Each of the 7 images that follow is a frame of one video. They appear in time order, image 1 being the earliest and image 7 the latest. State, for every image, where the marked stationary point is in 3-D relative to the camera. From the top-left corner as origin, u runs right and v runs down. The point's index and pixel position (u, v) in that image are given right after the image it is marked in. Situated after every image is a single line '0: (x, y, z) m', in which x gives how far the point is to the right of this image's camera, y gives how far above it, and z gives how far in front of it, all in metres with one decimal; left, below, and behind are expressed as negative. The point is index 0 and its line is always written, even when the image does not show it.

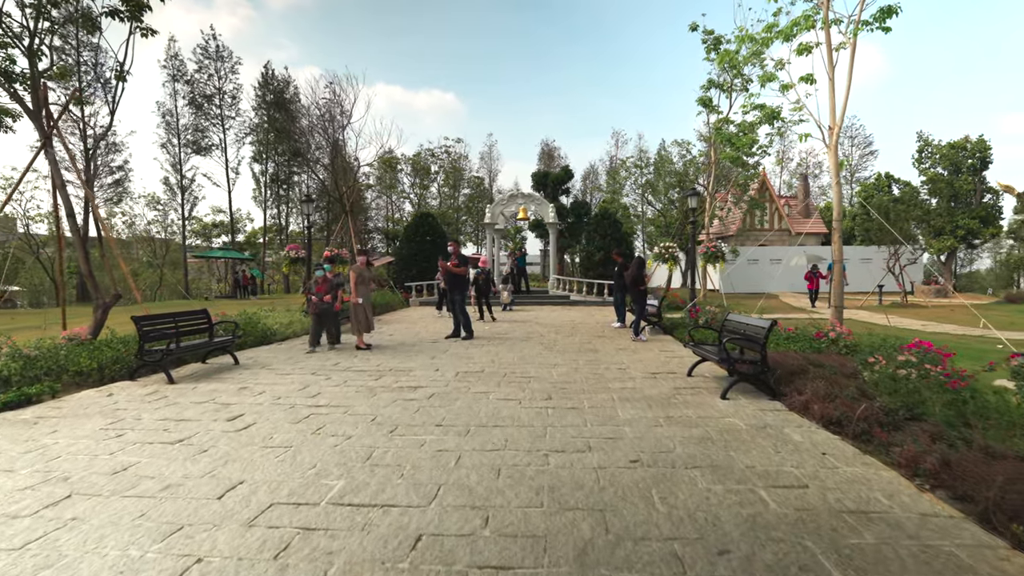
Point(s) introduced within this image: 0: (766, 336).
0: (+2.9, -0.5, +5.8) m
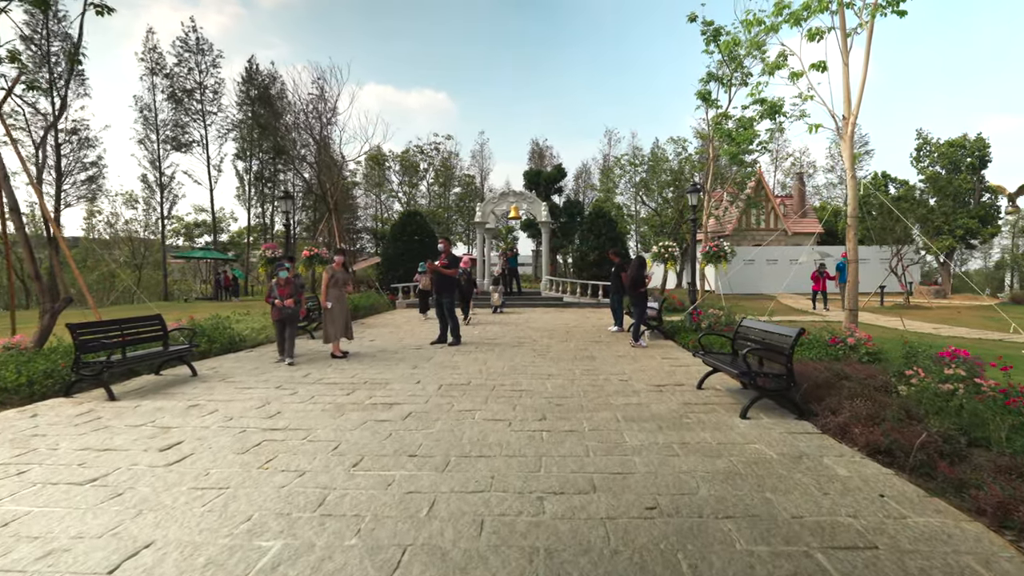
0: (+2.8, -0.6, +5.1) m
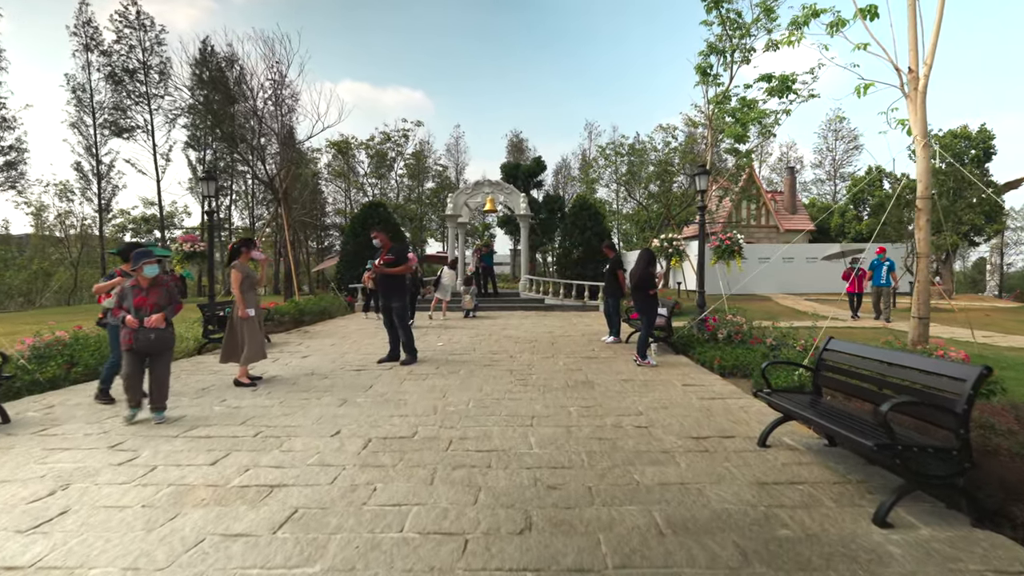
0: (+2.5, -0.6, +2.9) m
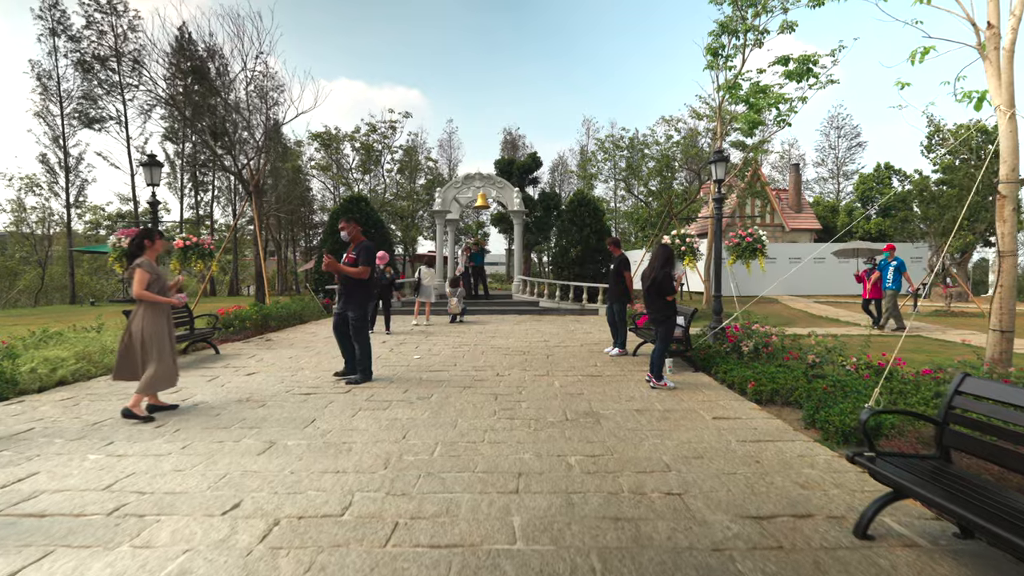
0: (+2.4, -0.7, +1.4) m
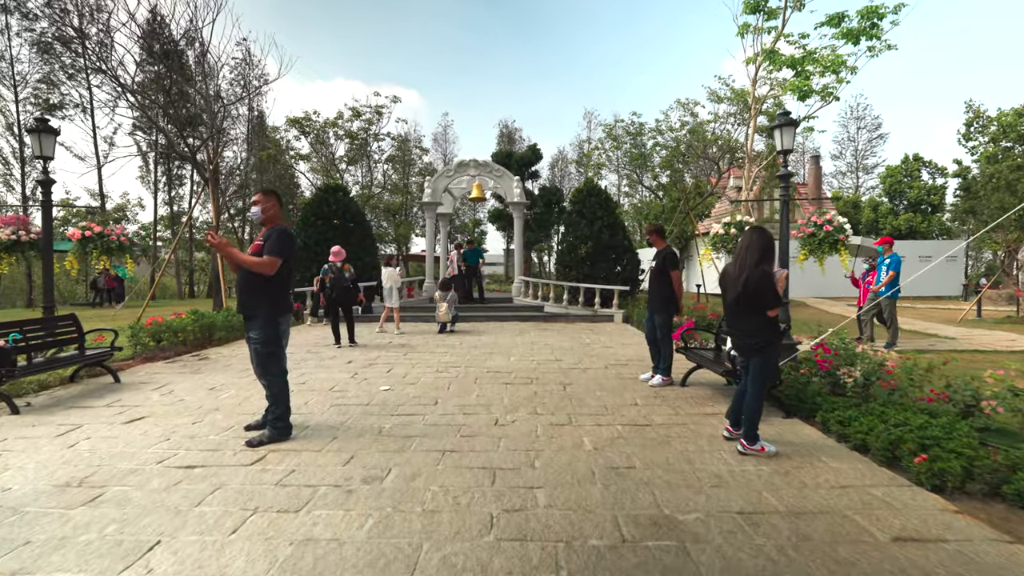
0: (+2.5, -0.7, -0.9) m
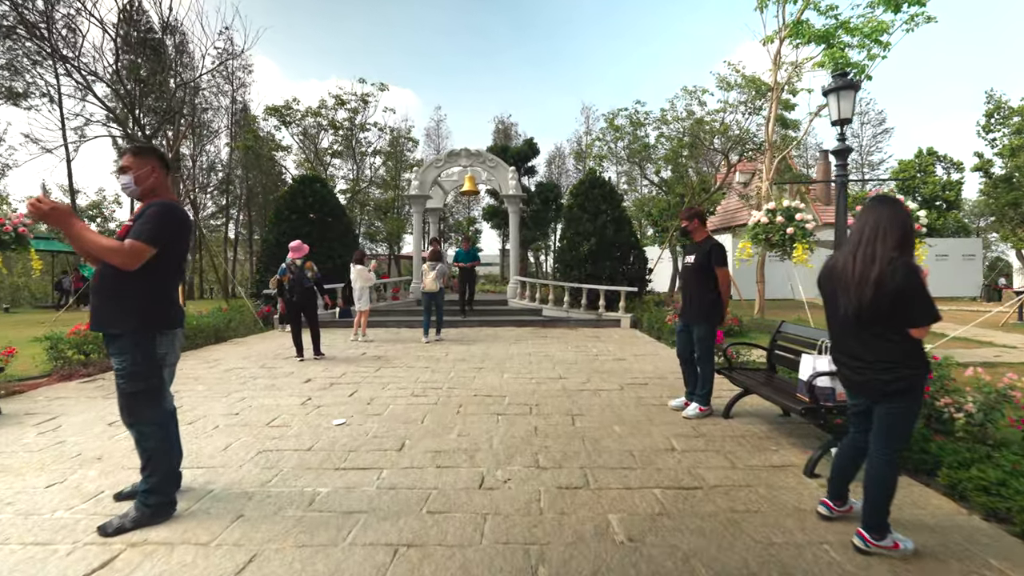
0: (+2.5, -0.7, -2.4) m
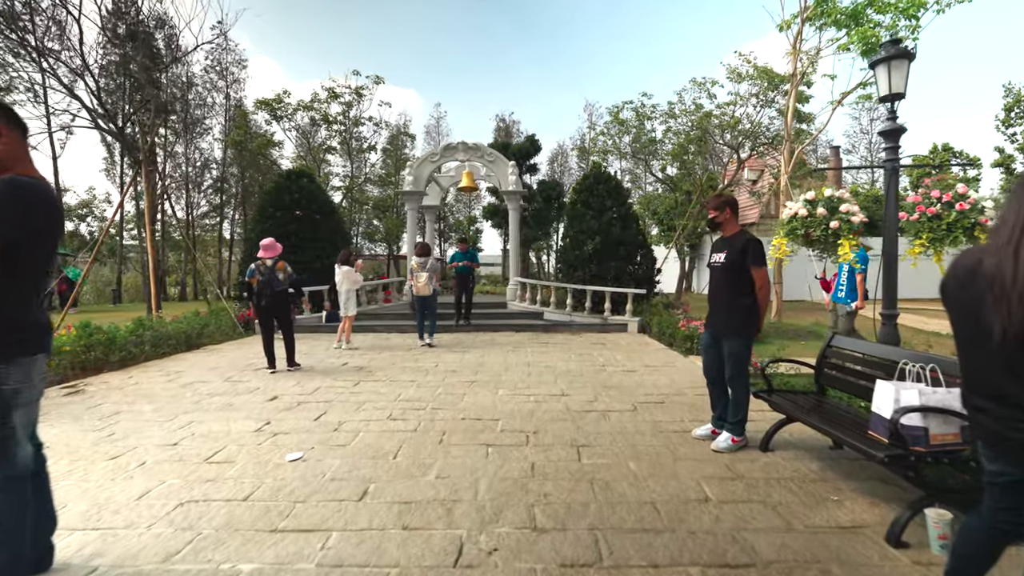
0: (+2.4, -0.8, -3.3) m
